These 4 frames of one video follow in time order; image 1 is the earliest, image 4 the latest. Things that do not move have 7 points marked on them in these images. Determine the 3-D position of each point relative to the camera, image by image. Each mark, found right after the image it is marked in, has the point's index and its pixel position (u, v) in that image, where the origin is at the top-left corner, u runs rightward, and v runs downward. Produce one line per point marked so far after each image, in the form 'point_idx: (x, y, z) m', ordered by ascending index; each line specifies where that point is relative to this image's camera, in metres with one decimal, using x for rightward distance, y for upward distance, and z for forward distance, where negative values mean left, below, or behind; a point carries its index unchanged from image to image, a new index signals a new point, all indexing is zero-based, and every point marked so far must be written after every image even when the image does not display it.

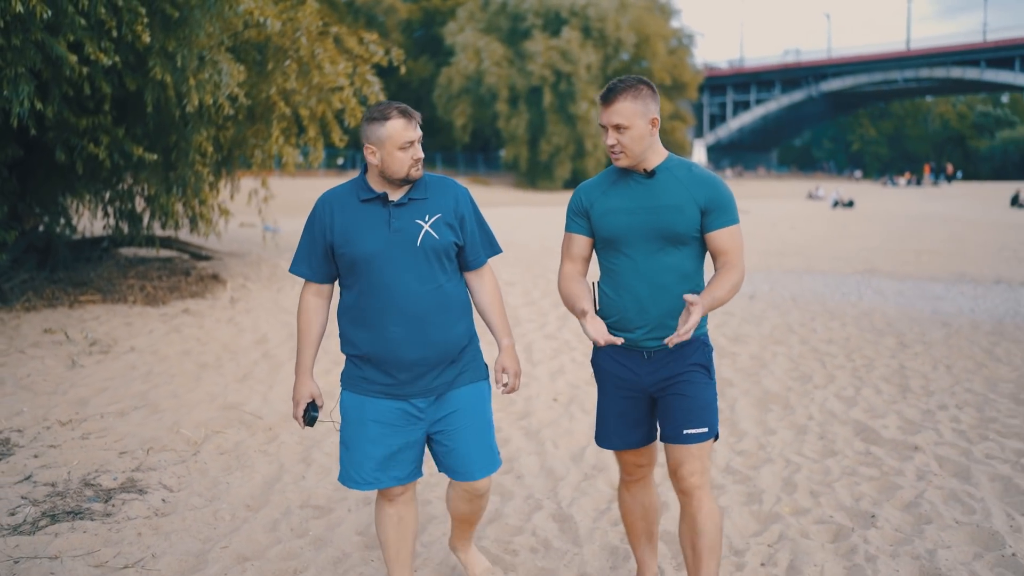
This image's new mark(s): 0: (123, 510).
0: (-1.6, -0.9, +4.4) m
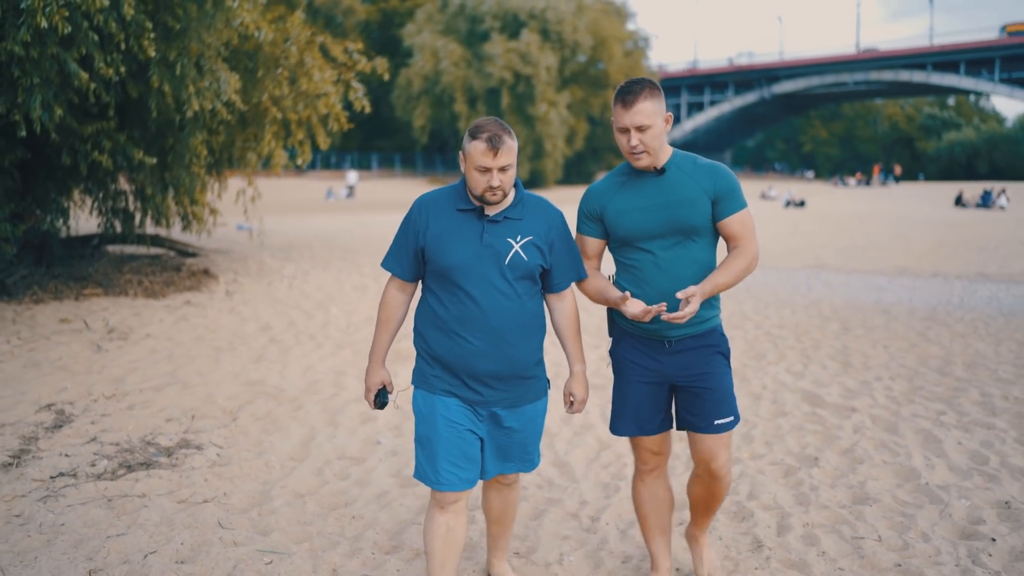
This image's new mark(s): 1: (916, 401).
0: (-1.5, -0.8, +5.2) m
1: (+2.3, -0.6, +6.4) m
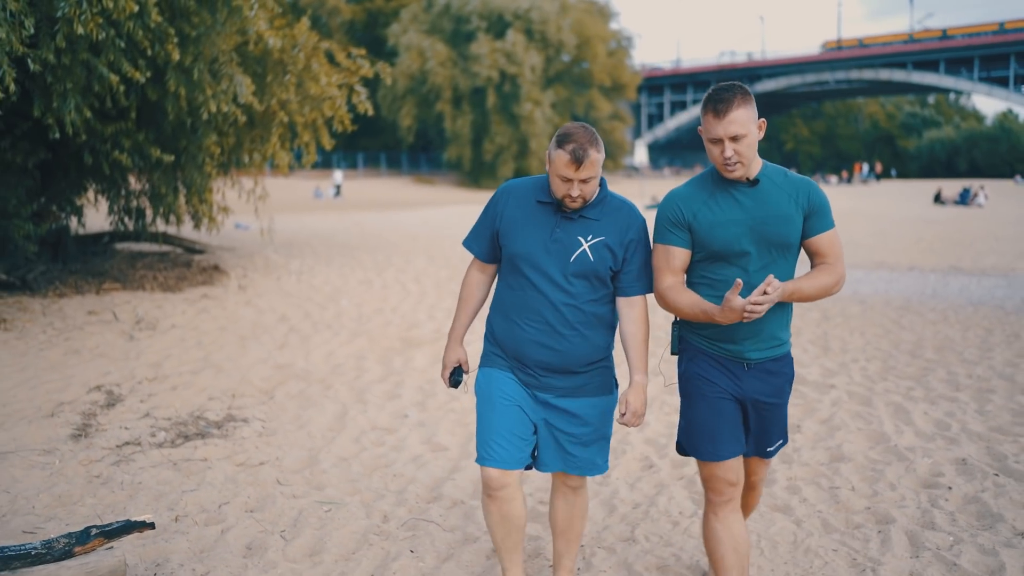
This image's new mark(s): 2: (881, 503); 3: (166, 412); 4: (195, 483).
0: (-1.5, -0.8, +5.8) m
1: (+2.4, -0.6, +7.1) m
2: (+1.5, -0.9, +4.5) m
3: (-2.0, -0.7, +6.3) m
4: (-1.4, -0.9, +4.9) m
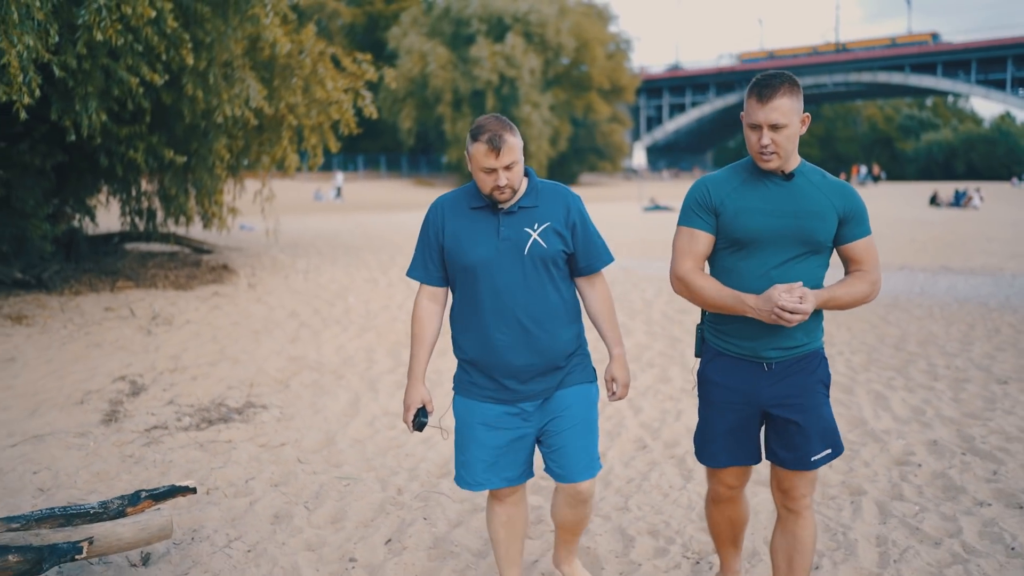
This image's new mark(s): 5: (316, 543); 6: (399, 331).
0: (-1.4, -0.7, +6.2) m
1: (+2.4, -0.5, +7.5) m
2: (+1.5, -0.8, +4.9) m
3: (-2.0, -0.7, +6.7) m
4: (-1.4, -0.8, +5.3) m
5: (-0.7, -1.0, +4.2) m
6: (-1.0, -0.4, +9.4) m
